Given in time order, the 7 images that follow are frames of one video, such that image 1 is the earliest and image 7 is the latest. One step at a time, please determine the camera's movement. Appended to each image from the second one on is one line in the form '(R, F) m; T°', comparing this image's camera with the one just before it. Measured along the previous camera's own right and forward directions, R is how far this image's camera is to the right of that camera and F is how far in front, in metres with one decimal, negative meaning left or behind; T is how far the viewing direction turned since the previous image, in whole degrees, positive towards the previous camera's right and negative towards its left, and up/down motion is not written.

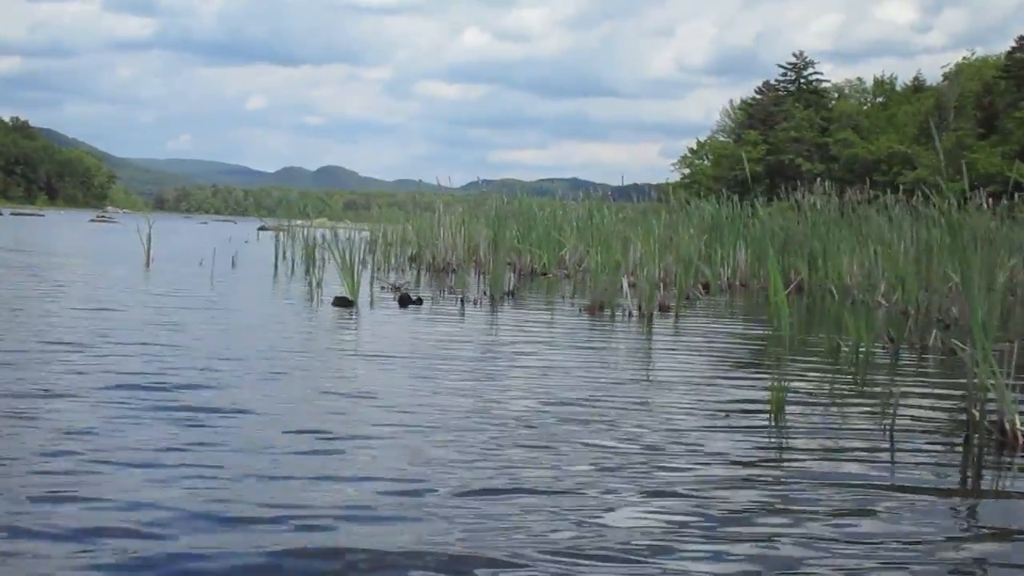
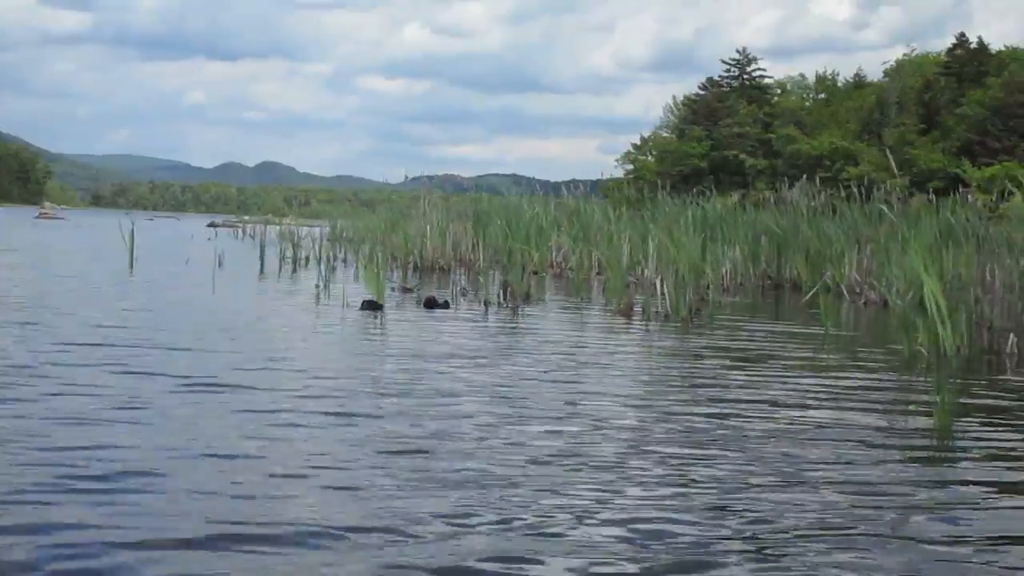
(-0.4, +0.4) m; +2°
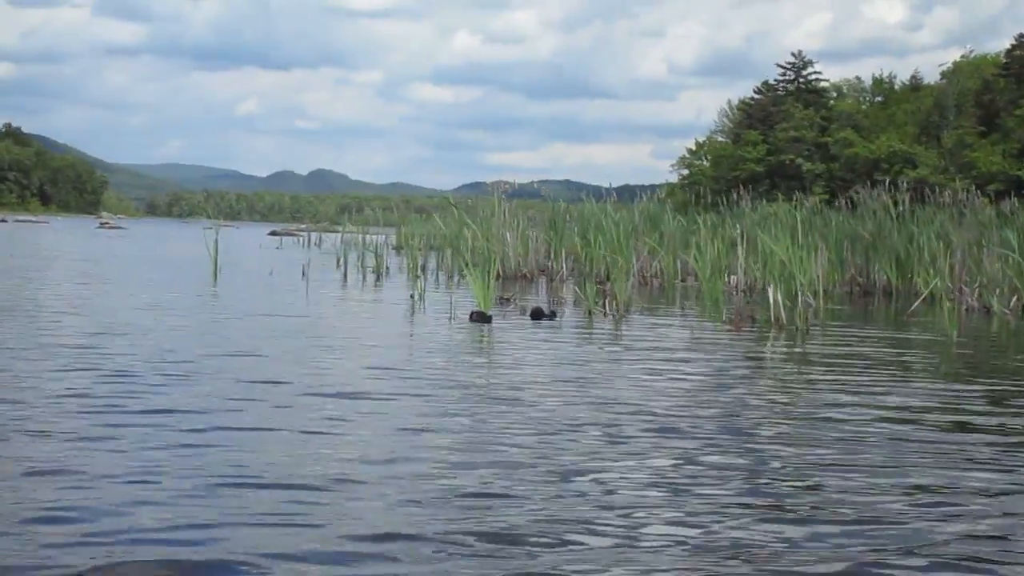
(-0.2, +0.2) m; -2°
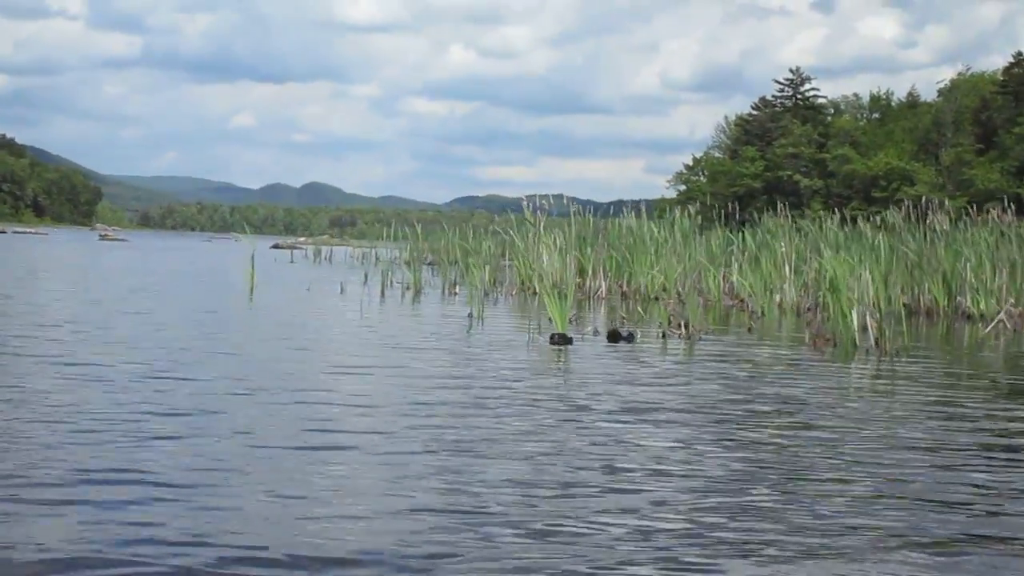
(-0.3, +0.3) m; 0°
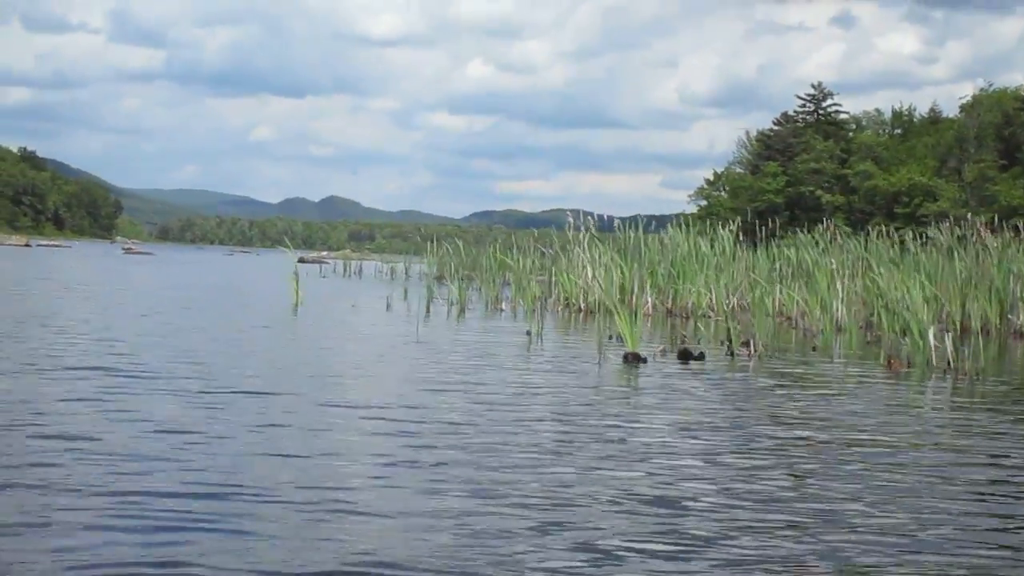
(-0.2, +0.2) m; -1°
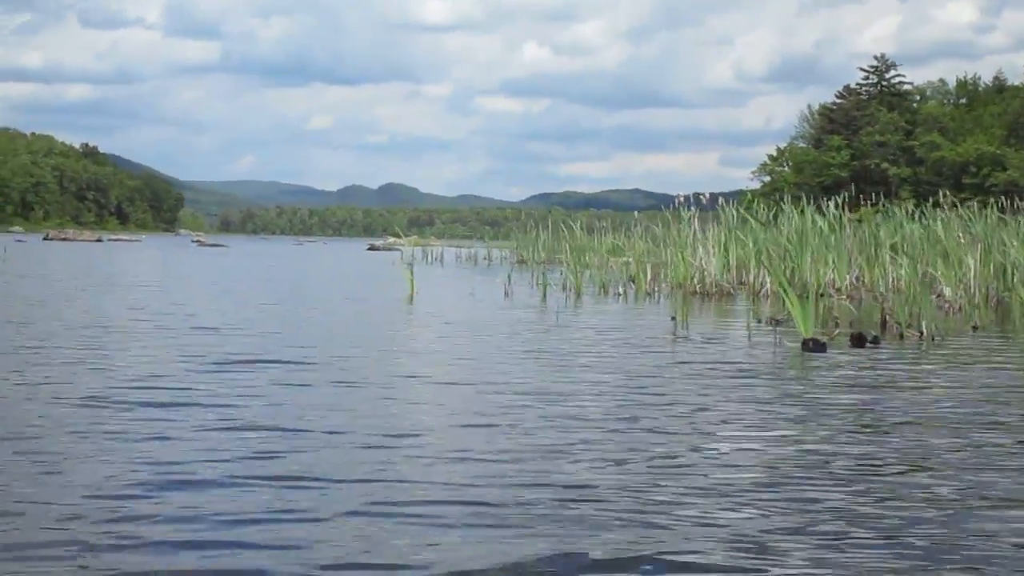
(-0.4, +0.3) m; -2°
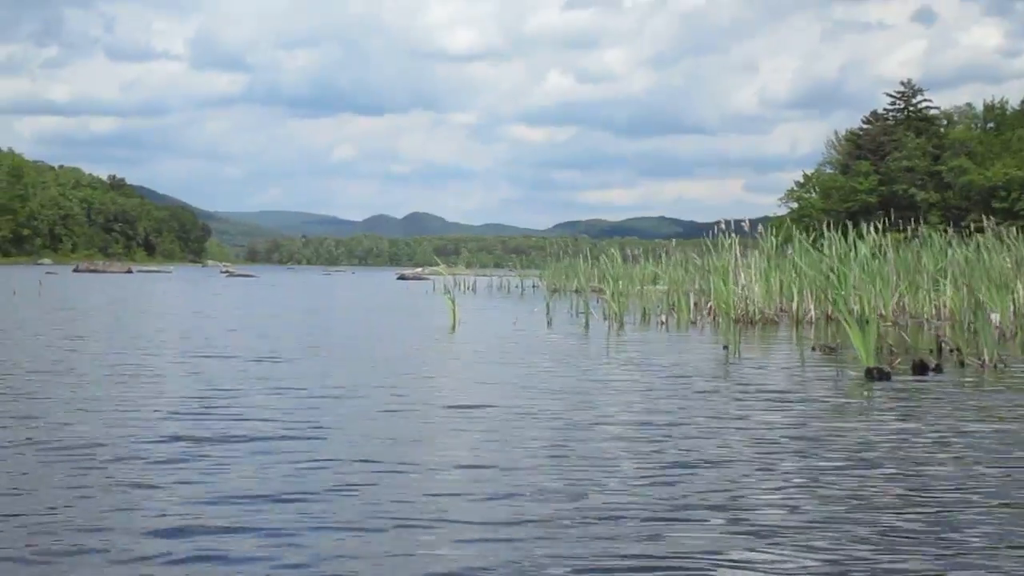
(-0.1, +0.1) m; -1°
